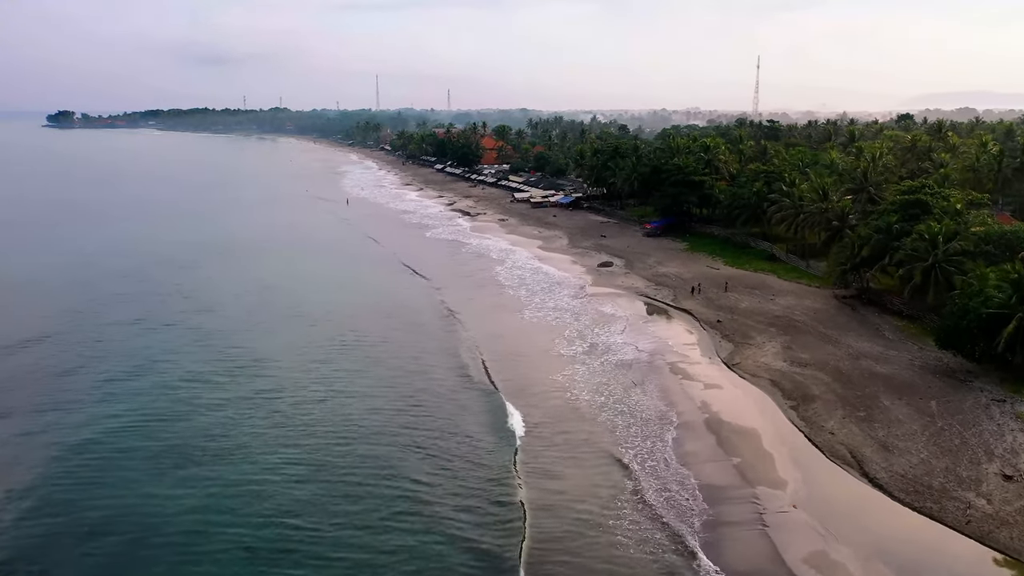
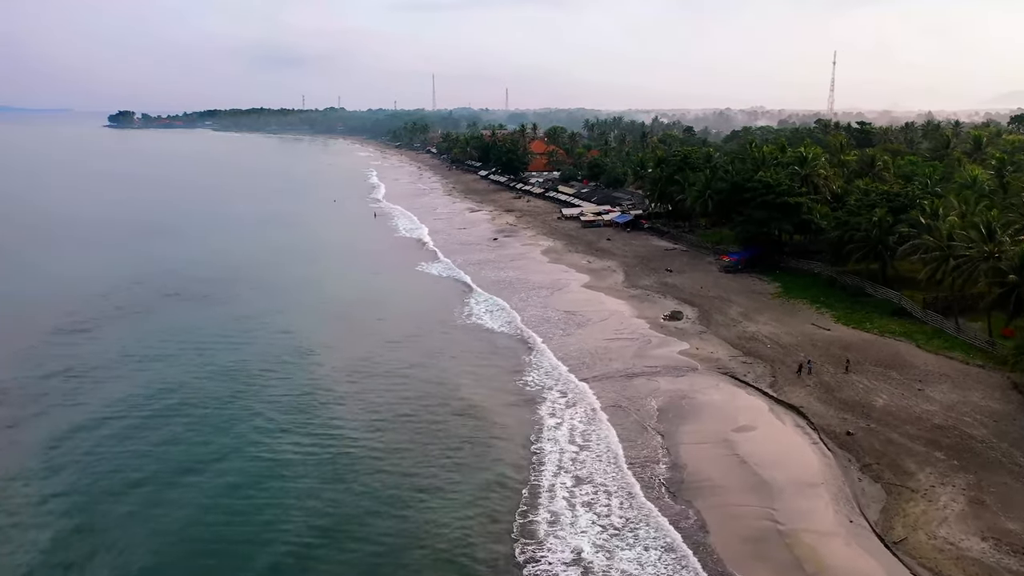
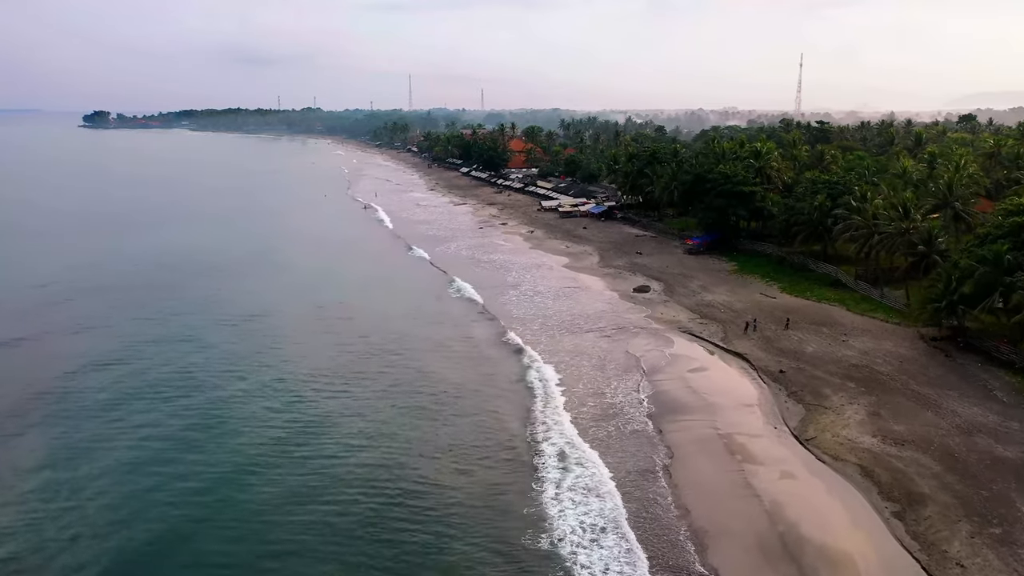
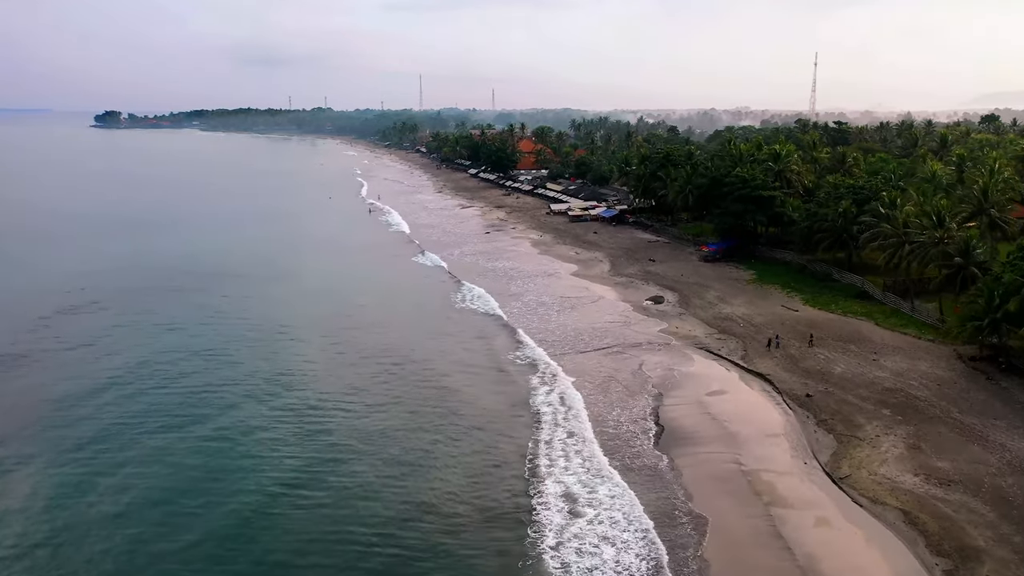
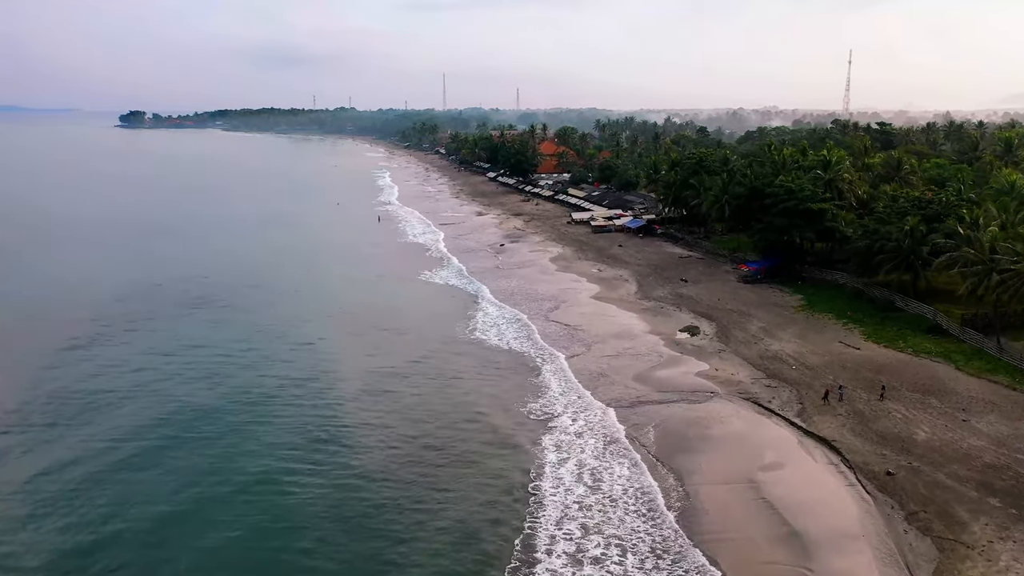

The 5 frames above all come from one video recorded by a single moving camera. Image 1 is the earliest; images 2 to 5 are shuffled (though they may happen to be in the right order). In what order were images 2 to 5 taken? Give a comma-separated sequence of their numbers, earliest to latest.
3, 4, 2, 5
